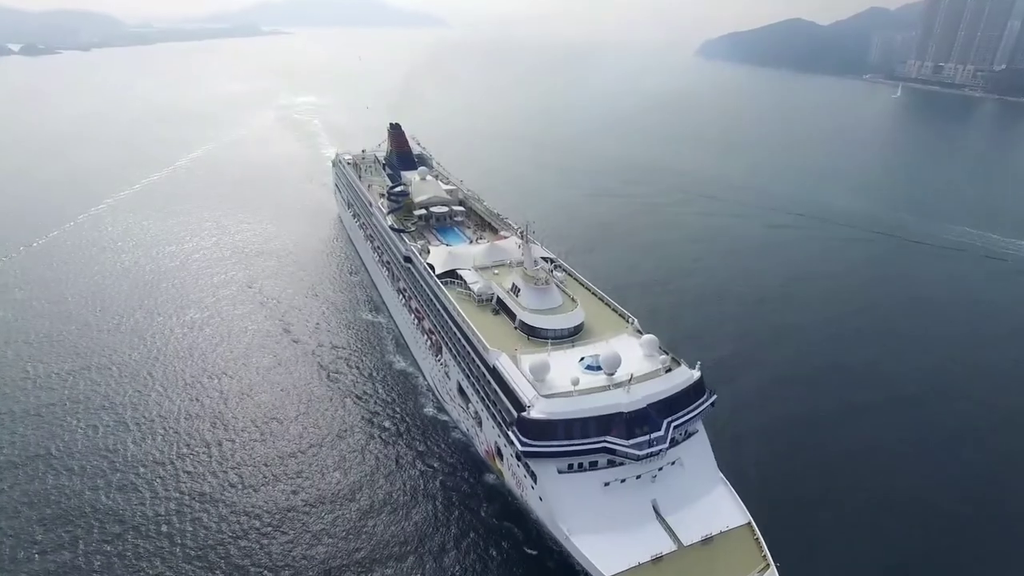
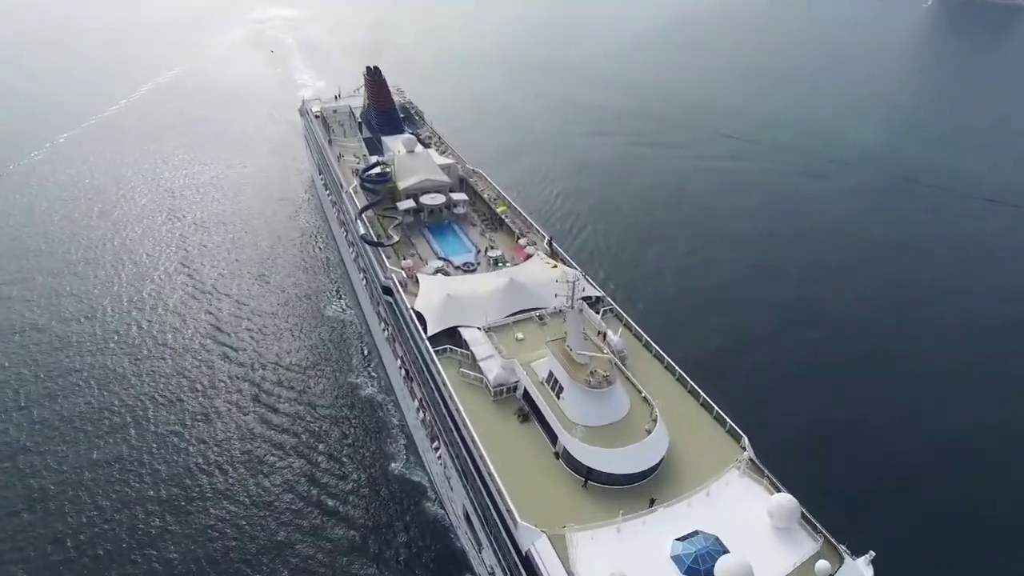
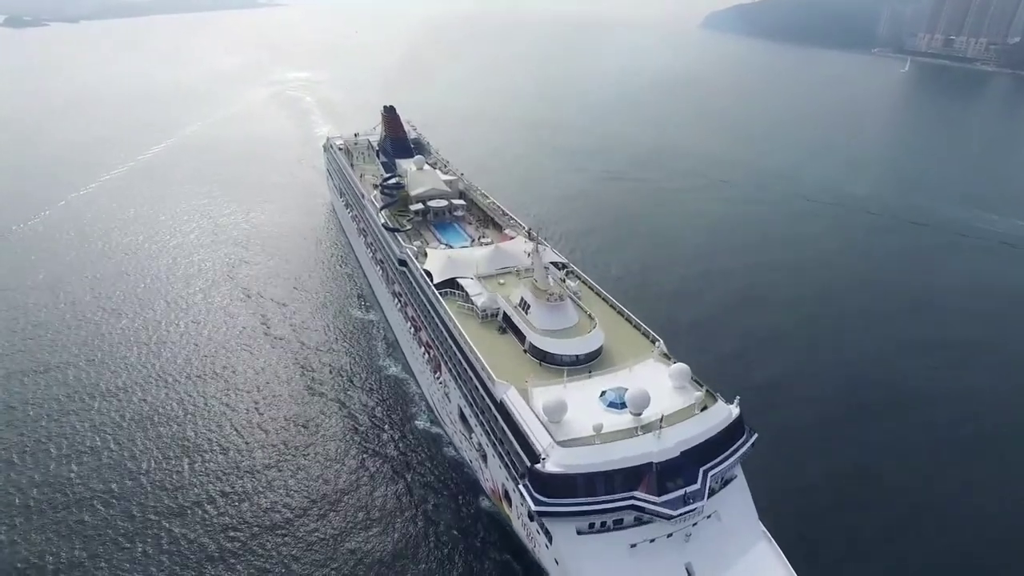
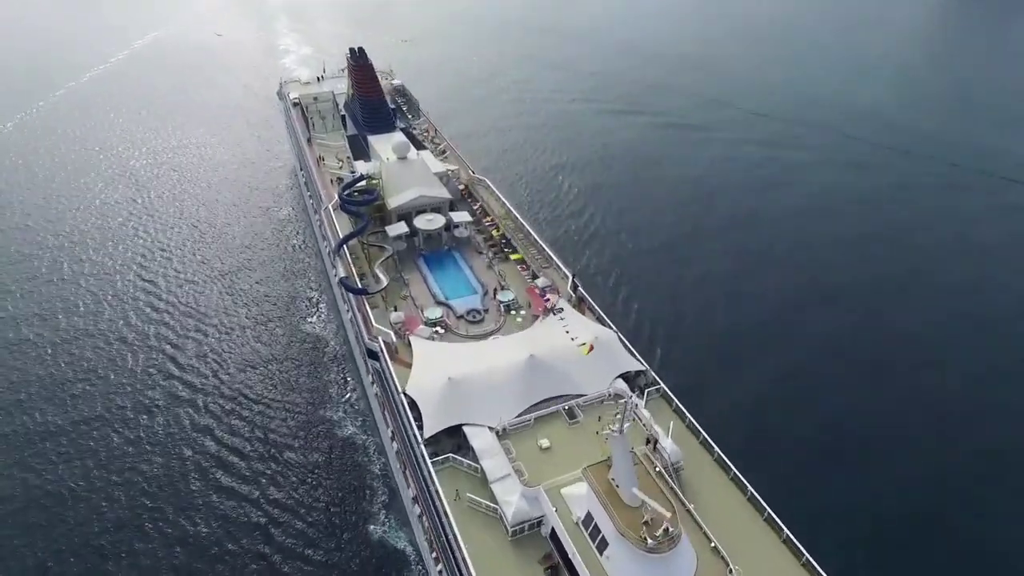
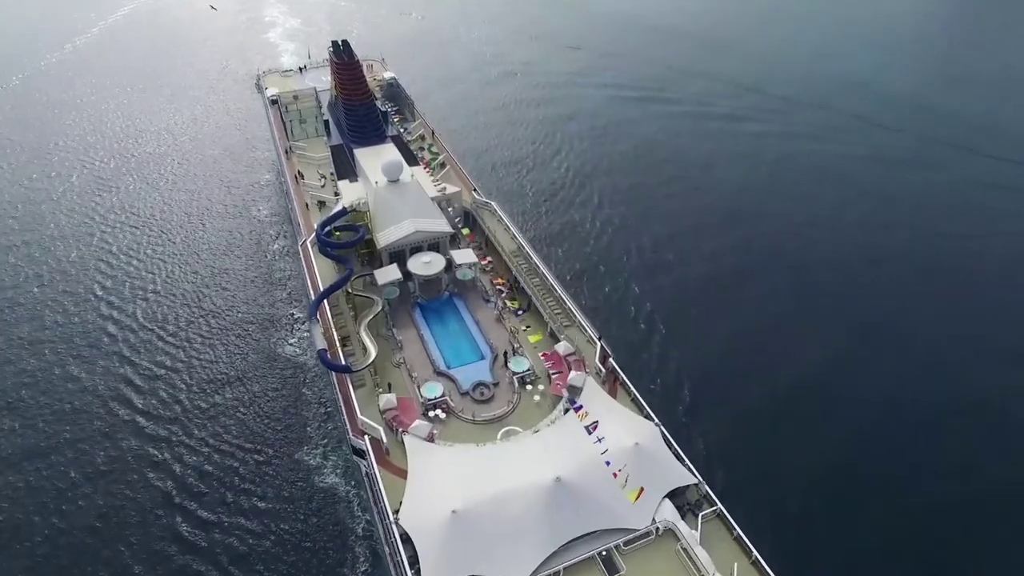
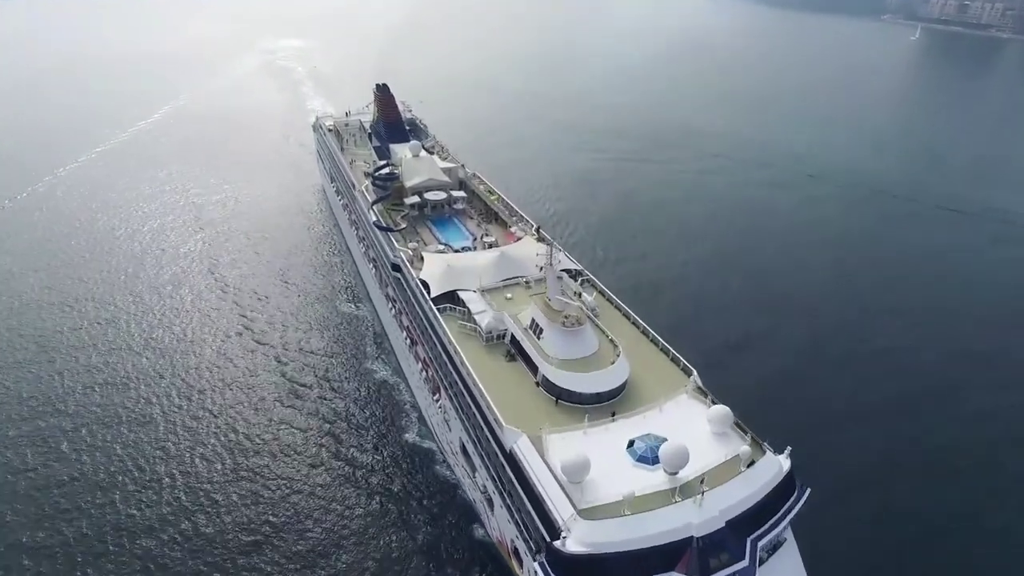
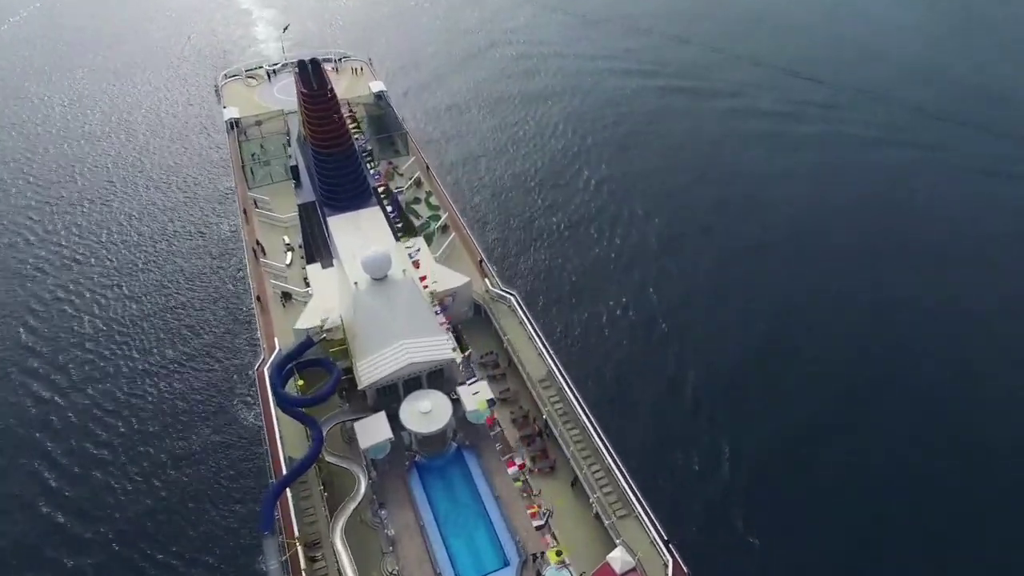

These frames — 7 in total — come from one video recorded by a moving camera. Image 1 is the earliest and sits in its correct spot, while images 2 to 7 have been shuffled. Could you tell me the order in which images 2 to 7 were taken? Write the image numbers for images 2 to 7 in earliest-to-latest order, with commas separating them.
3, 6, 2, 4, 5, 7
